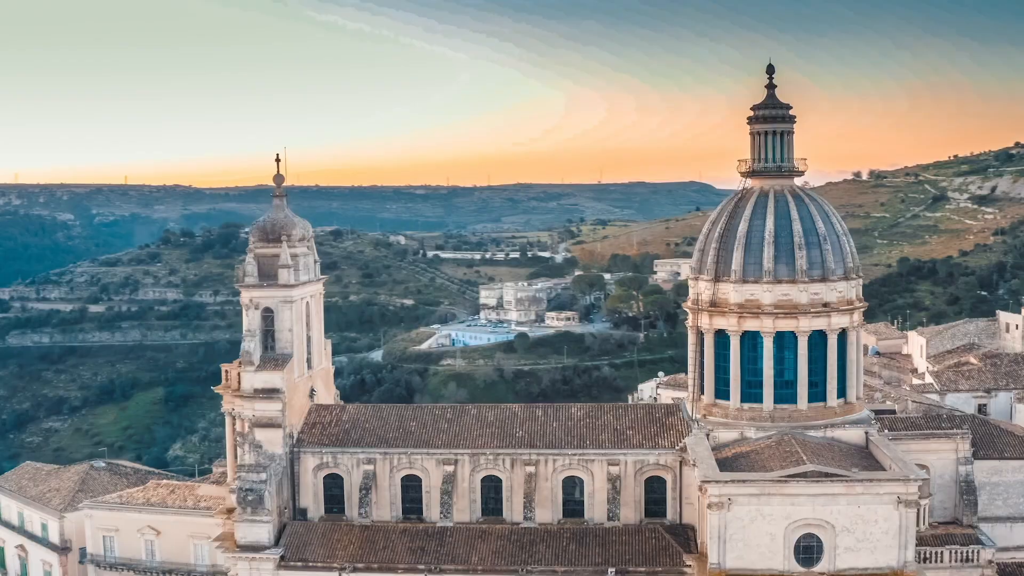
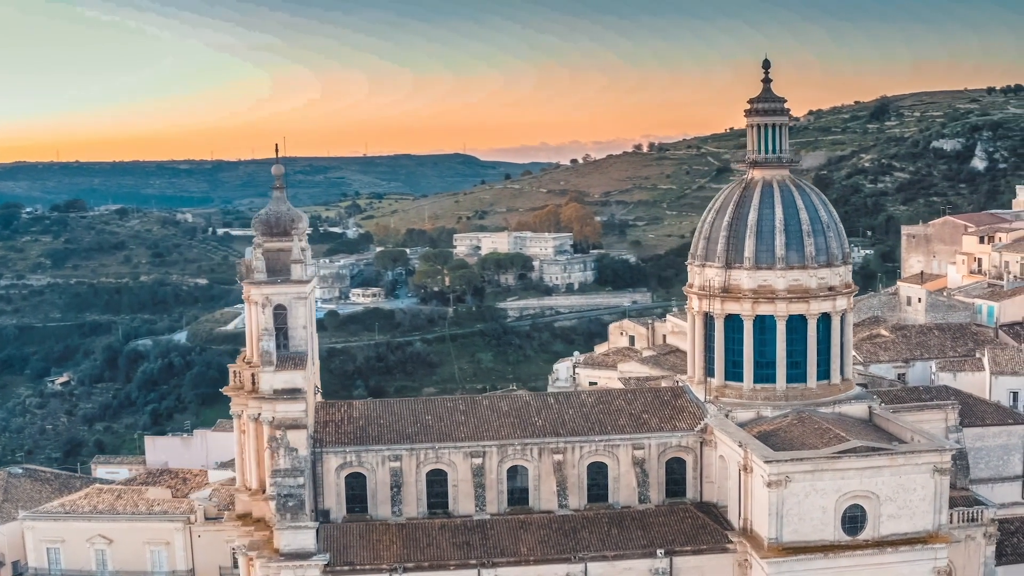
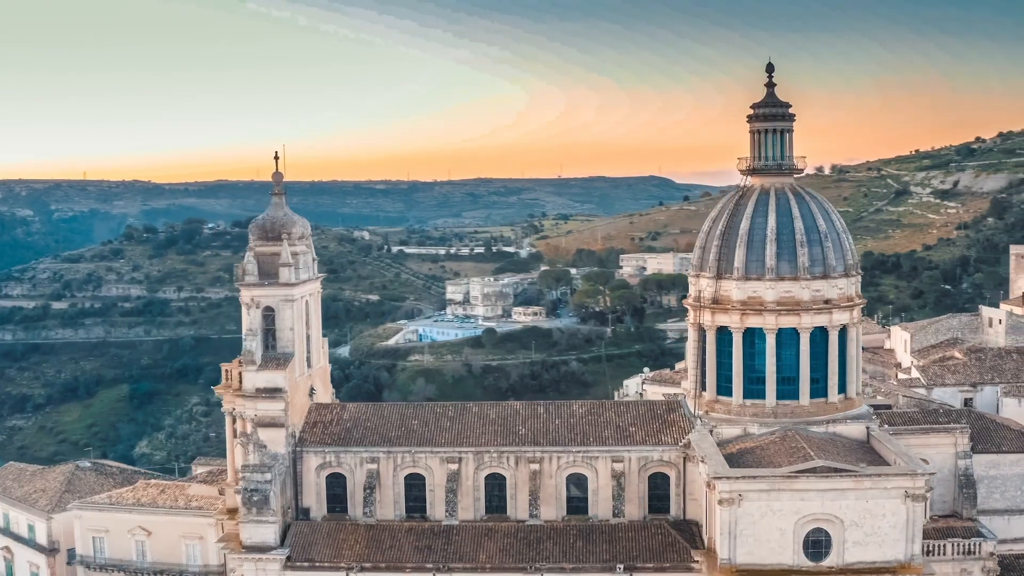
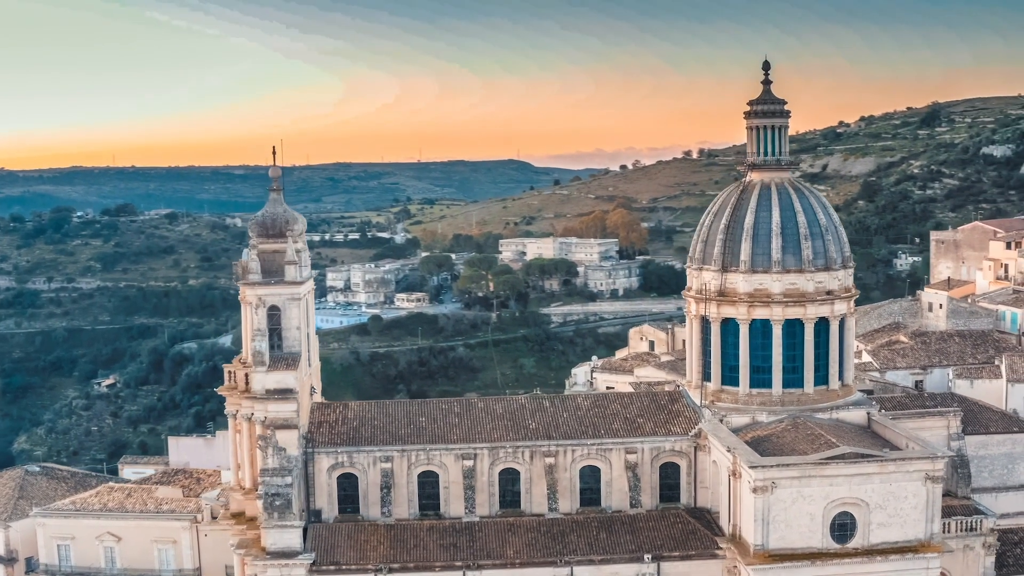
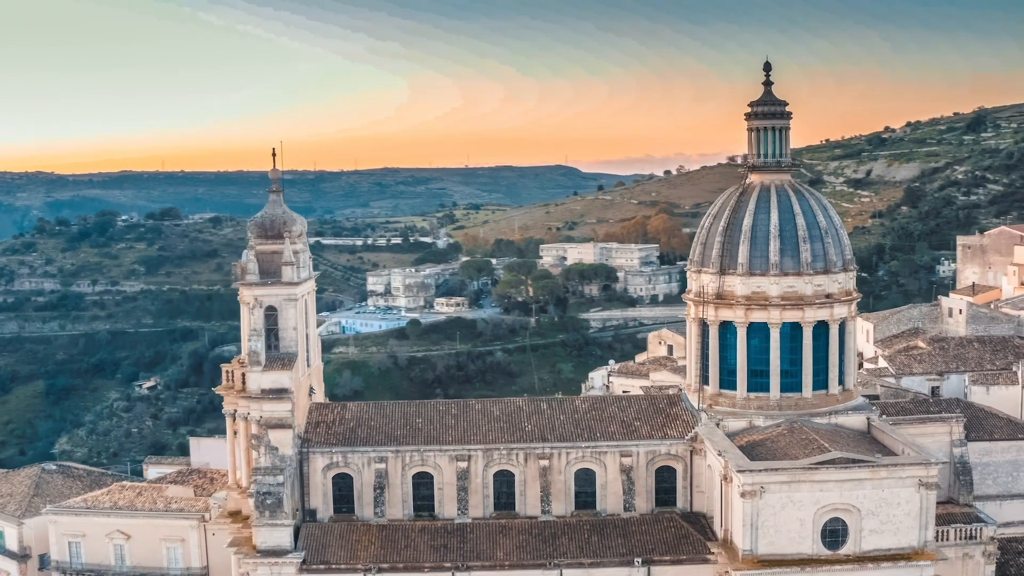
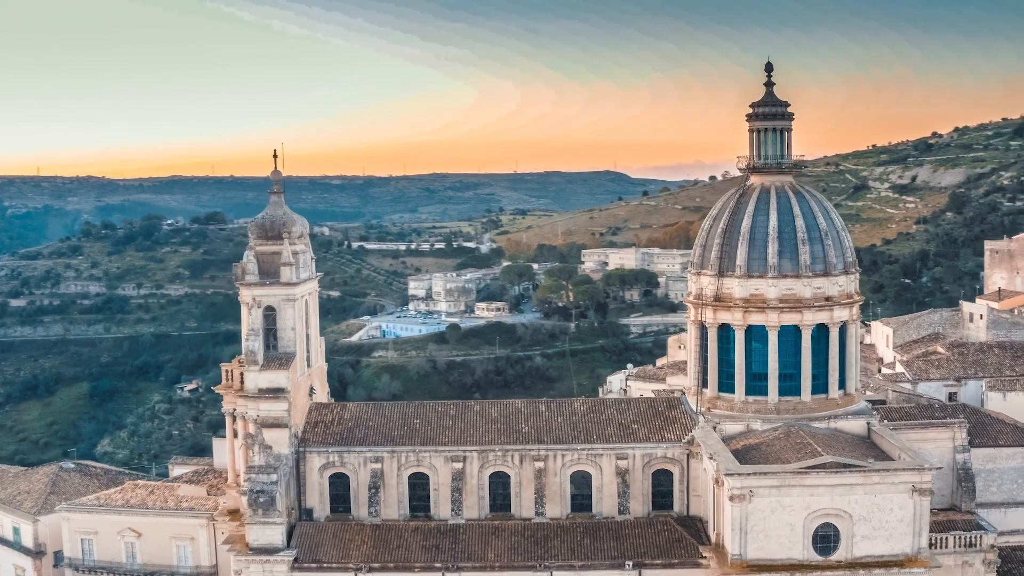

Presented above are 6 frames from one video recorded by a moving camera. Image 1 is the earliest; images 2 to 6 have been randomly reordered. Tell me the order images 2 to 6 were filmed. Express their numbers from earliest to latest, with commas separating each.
3, 6, 5, 4, 2
